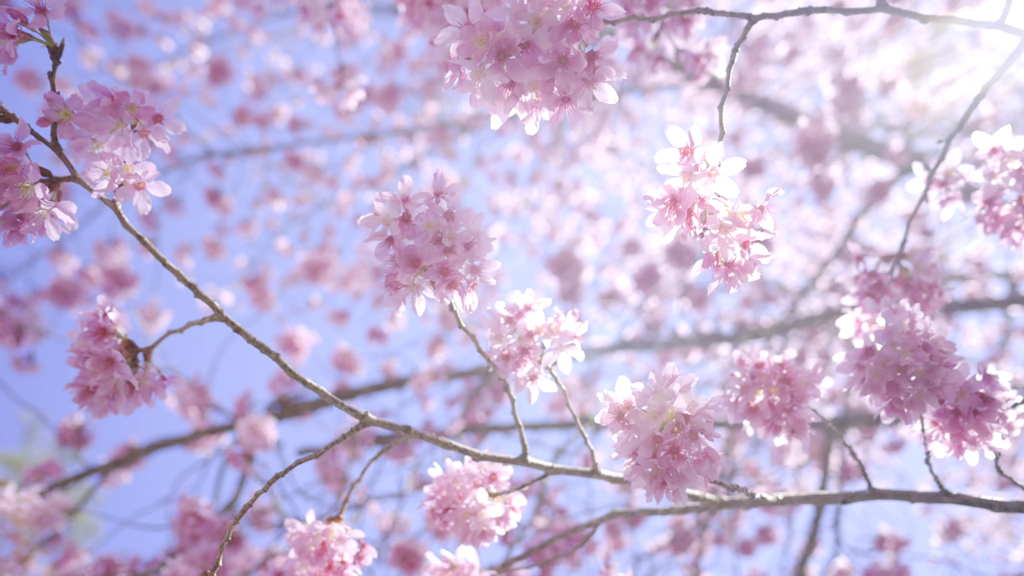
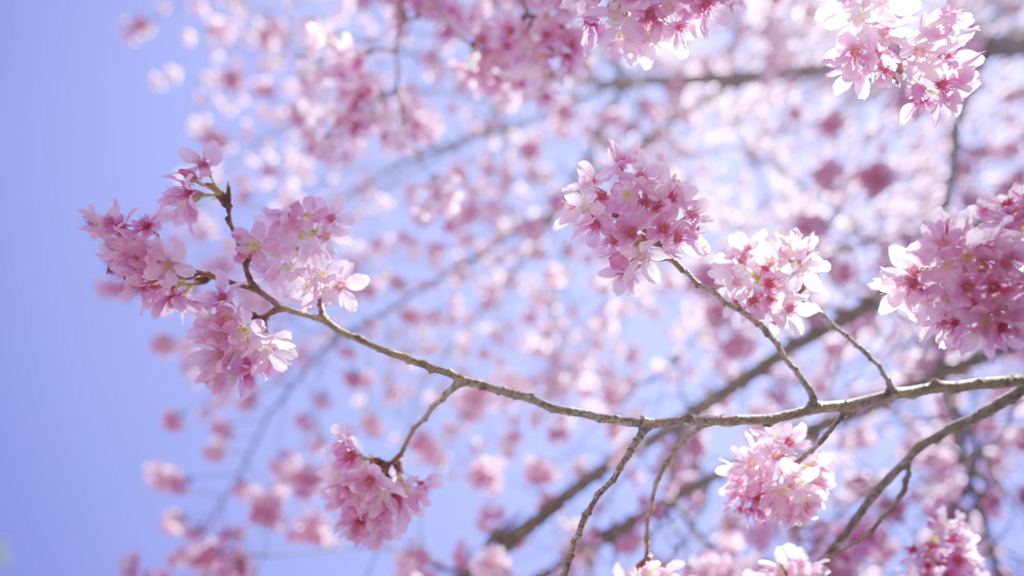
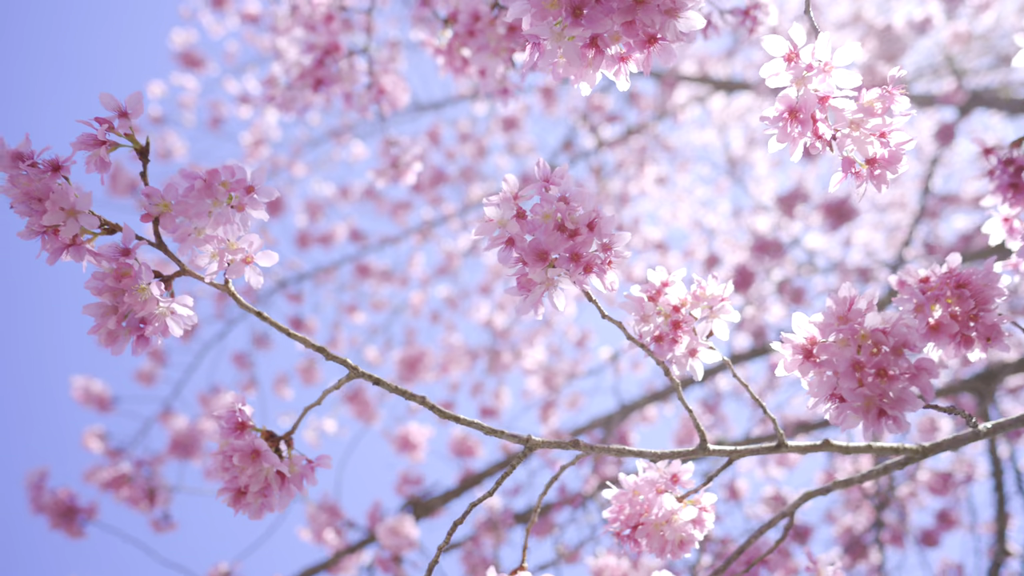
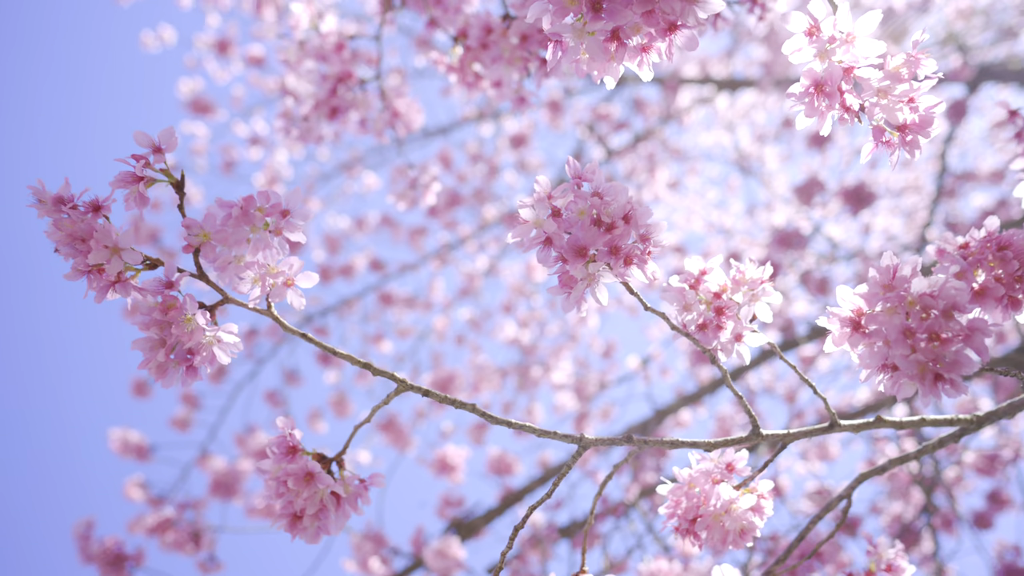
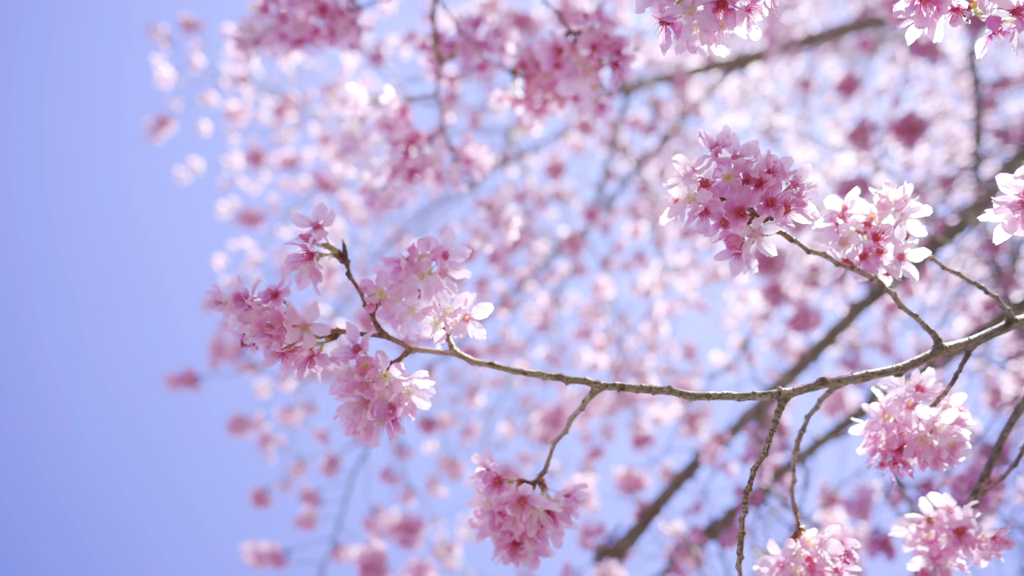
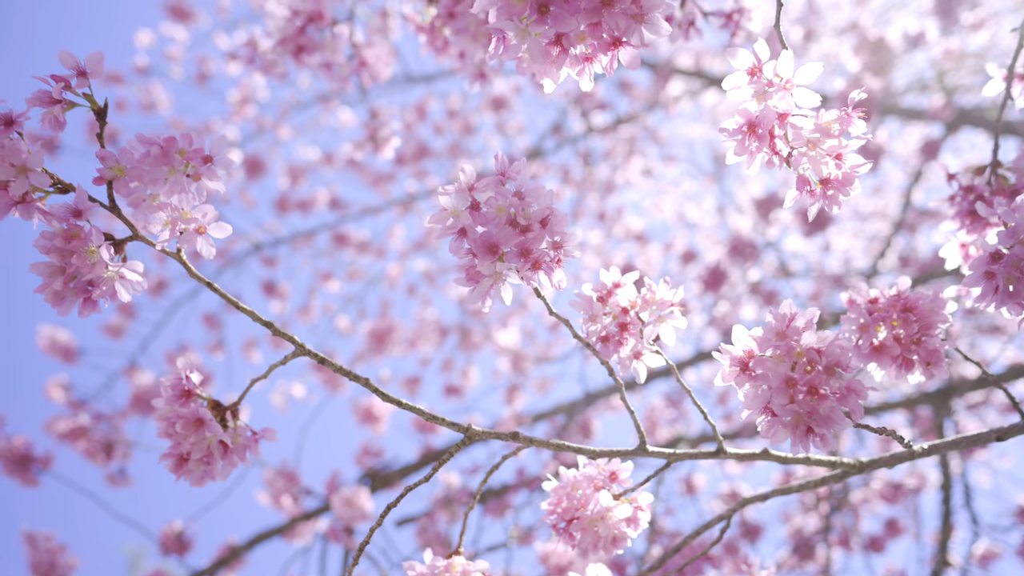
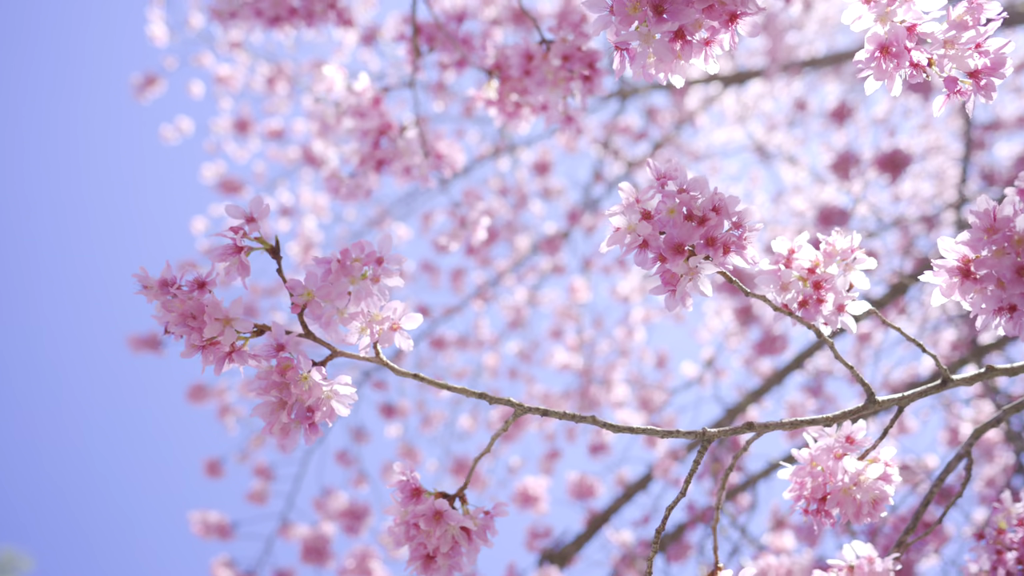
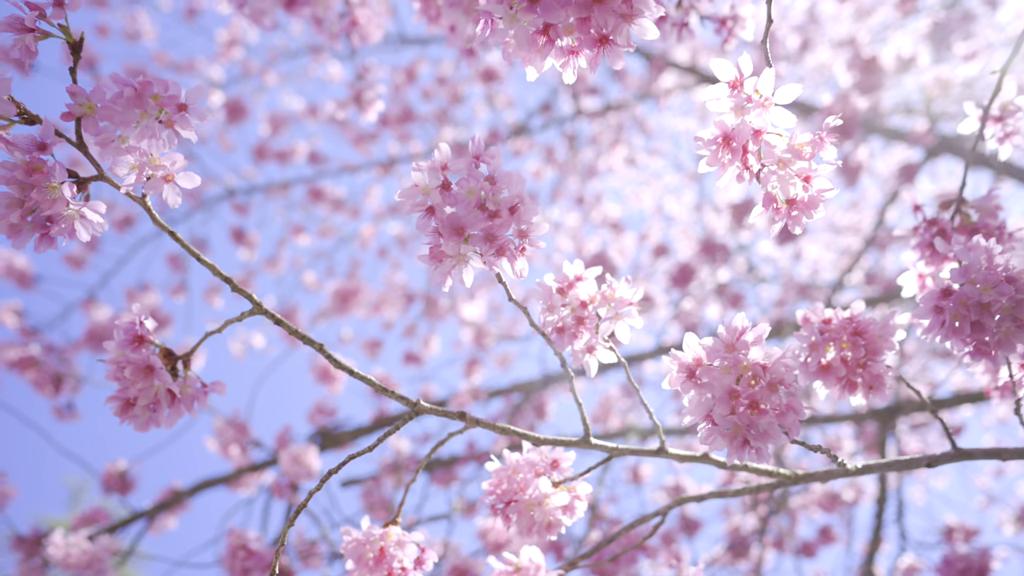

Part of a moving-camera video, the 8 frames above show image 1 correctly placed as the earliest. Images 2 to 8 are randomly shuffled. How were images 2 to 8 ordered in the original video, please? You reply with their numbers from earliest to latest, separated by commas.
8, 6, 3, 4, 2, 7, 5
